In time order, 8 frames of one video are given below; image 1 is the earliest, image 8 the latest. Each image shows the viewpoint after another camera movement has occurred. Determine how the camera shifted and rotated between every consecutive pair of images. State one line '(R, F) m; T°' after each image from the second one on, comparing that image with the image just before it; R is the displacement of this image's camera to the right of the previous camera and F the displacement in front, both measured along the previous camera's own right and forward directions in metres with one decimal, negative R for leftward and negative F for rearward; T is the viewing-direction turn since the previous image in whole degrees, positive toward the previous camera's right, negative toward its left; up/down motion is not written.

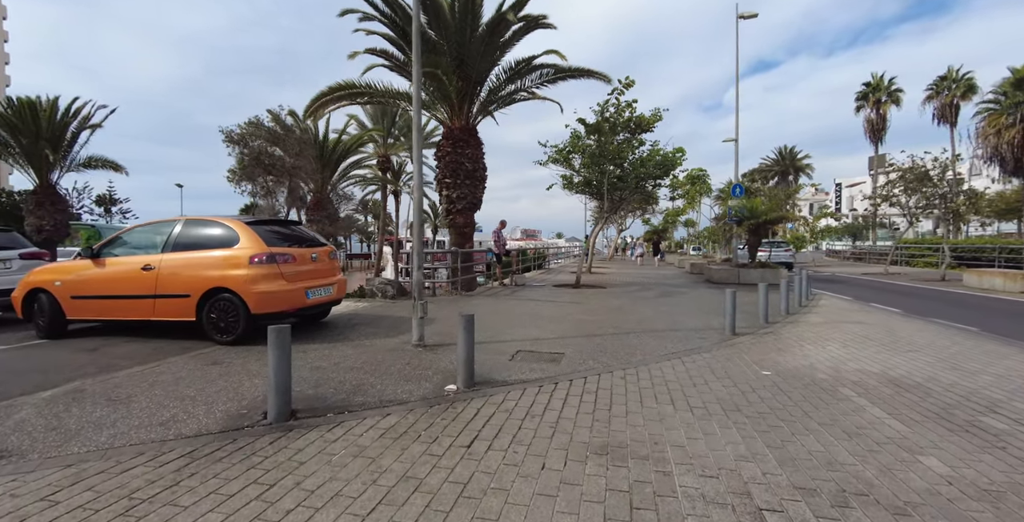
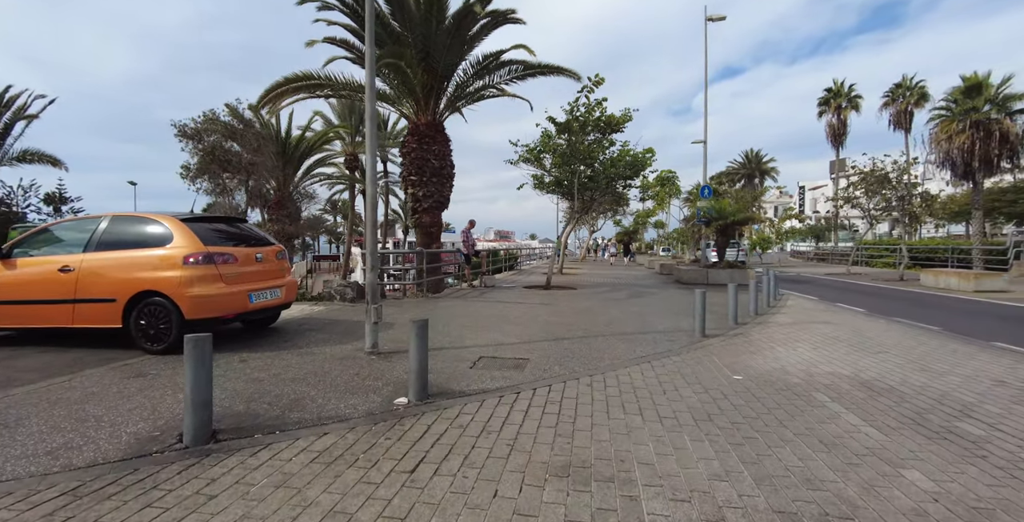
(+0.2, +0.4) m; +3°
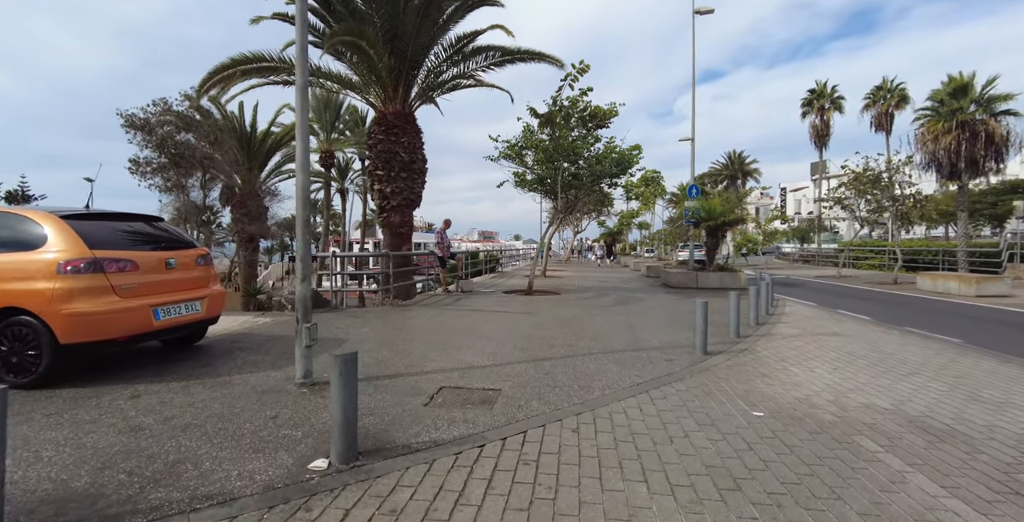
(+0.2, +1.1) m; +2°
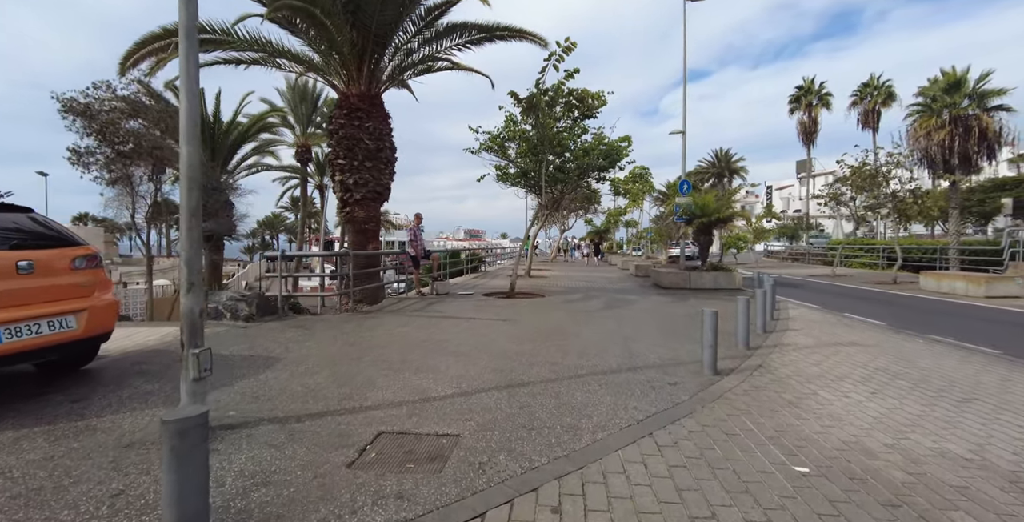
(+0.2, +1.1) m; +2°
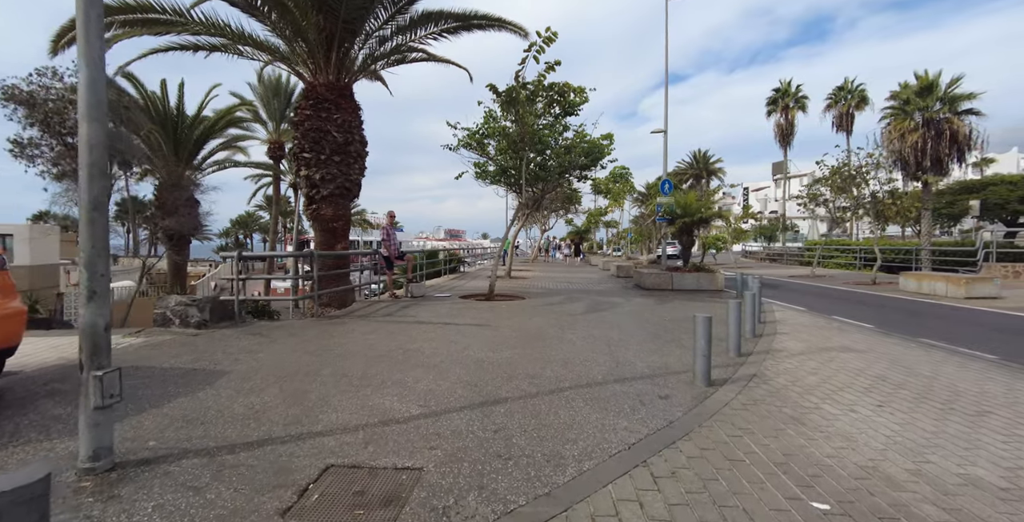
(+0.1, +0.5) m; +2°
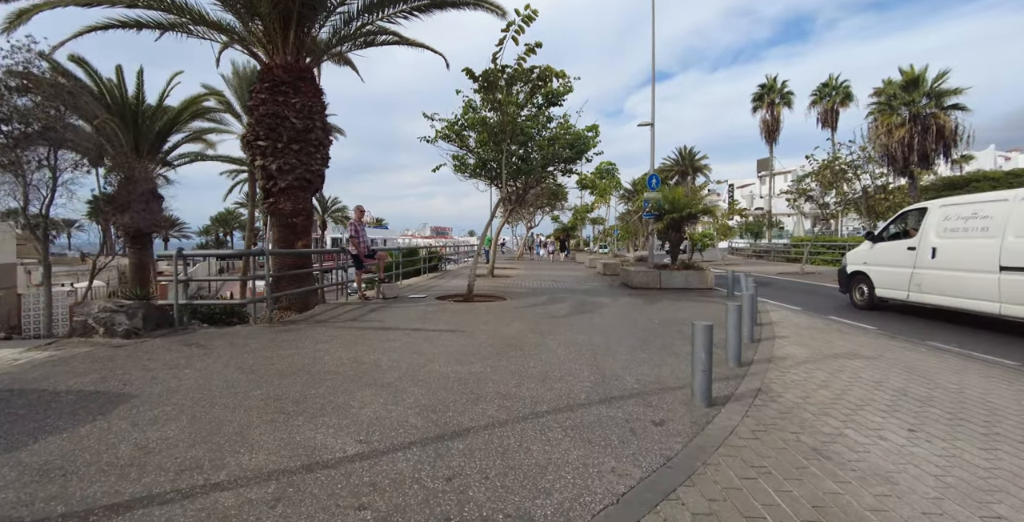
(+0.2, +0.8) m; +2°
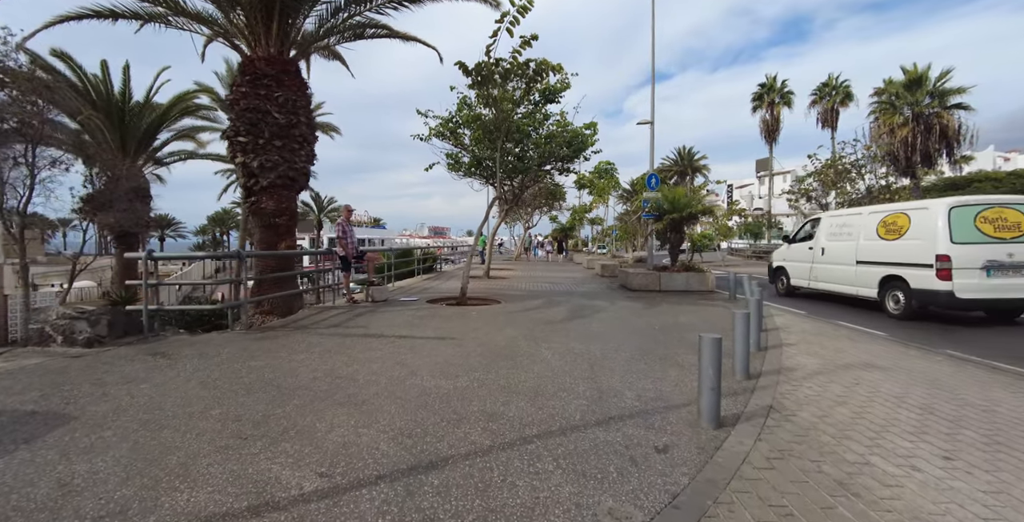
(+0.1, +0.4) m; 0°
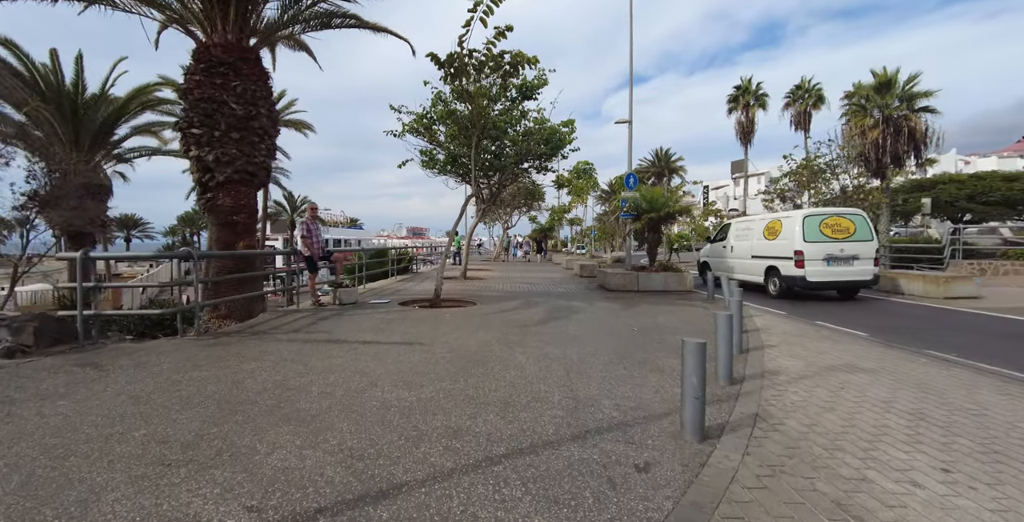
(+0.1, +0.4) m; +2°
